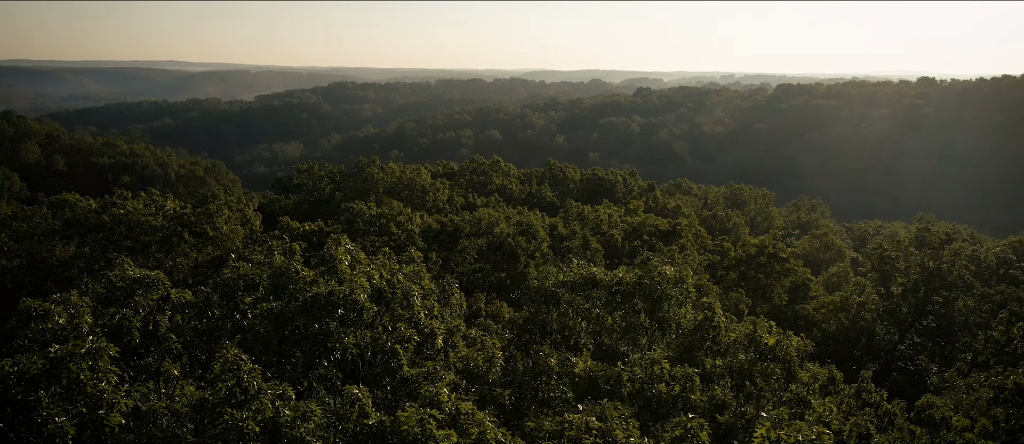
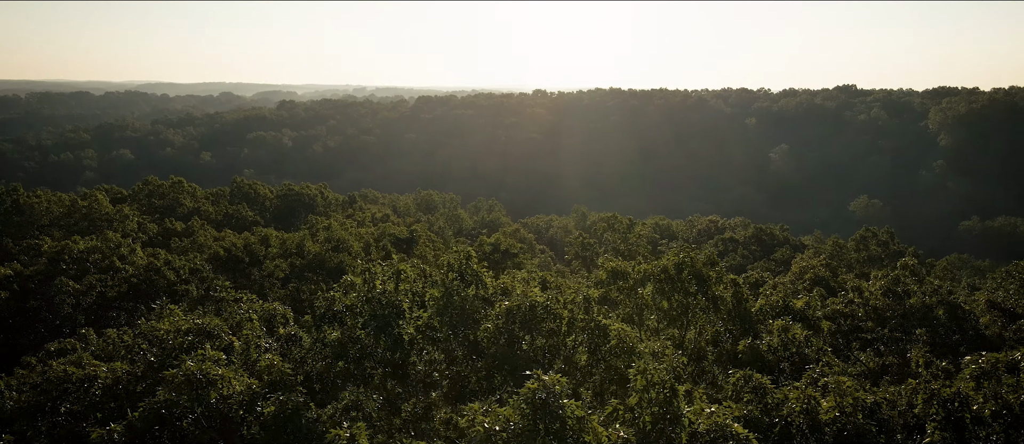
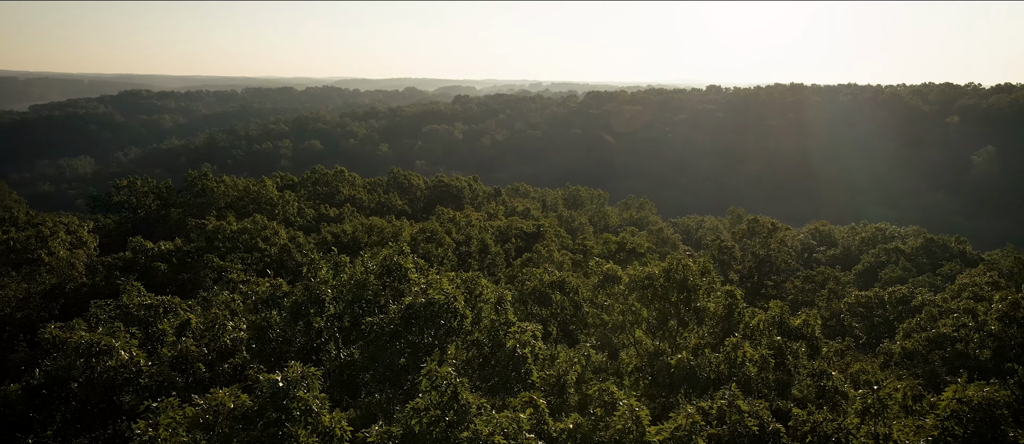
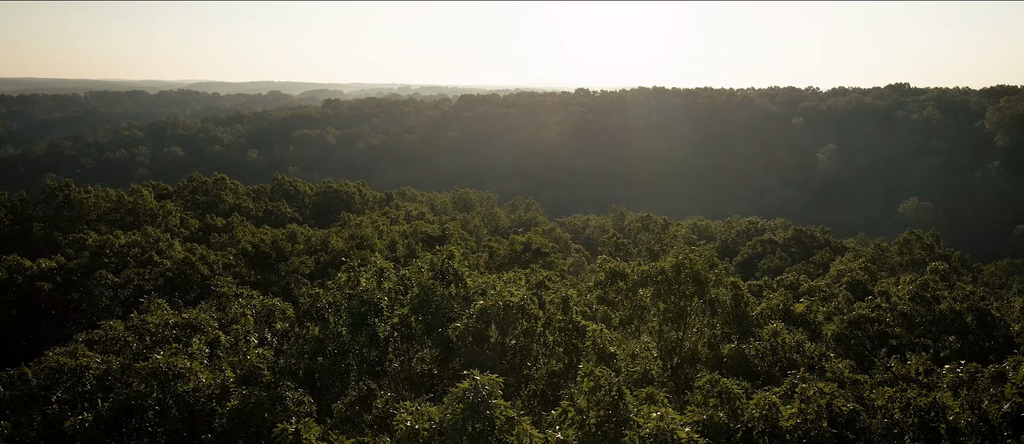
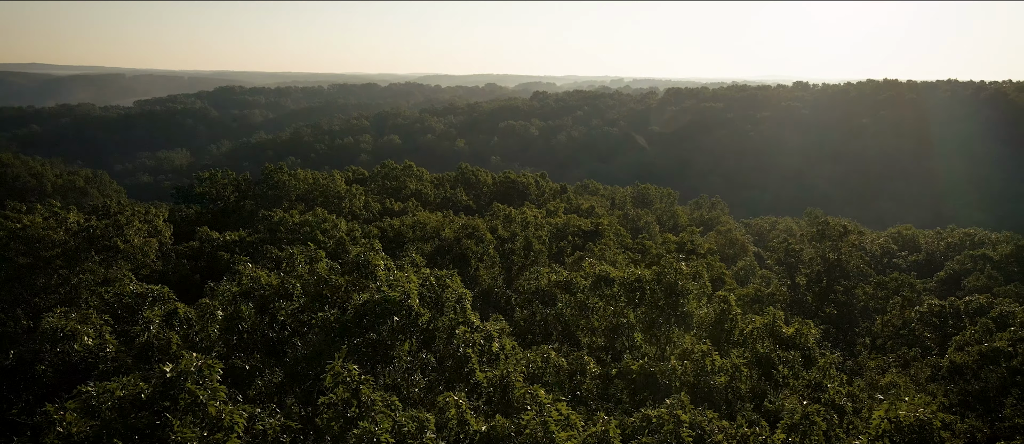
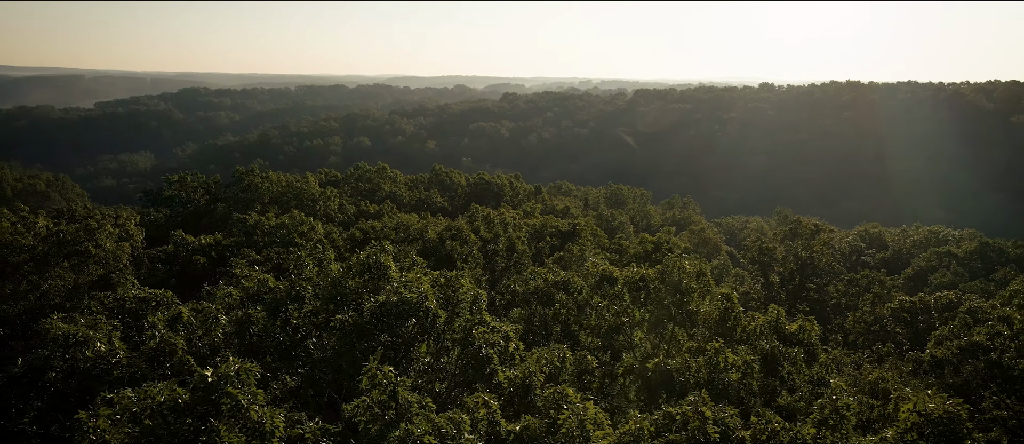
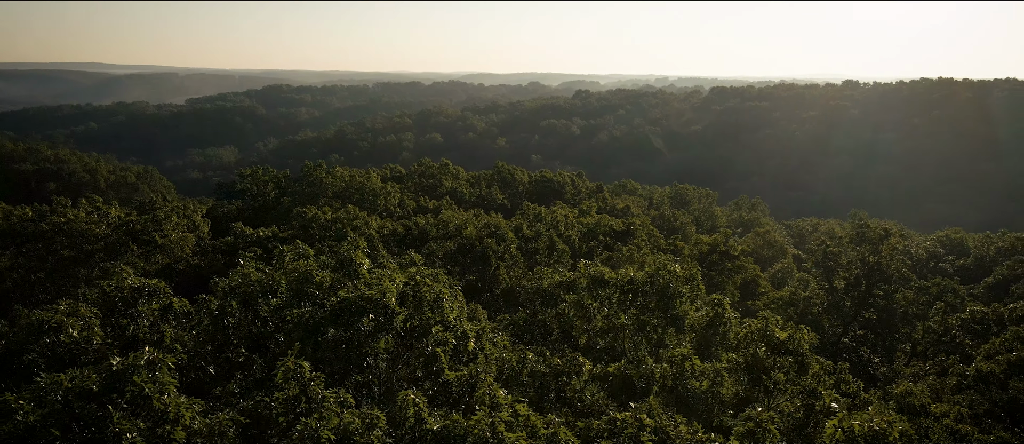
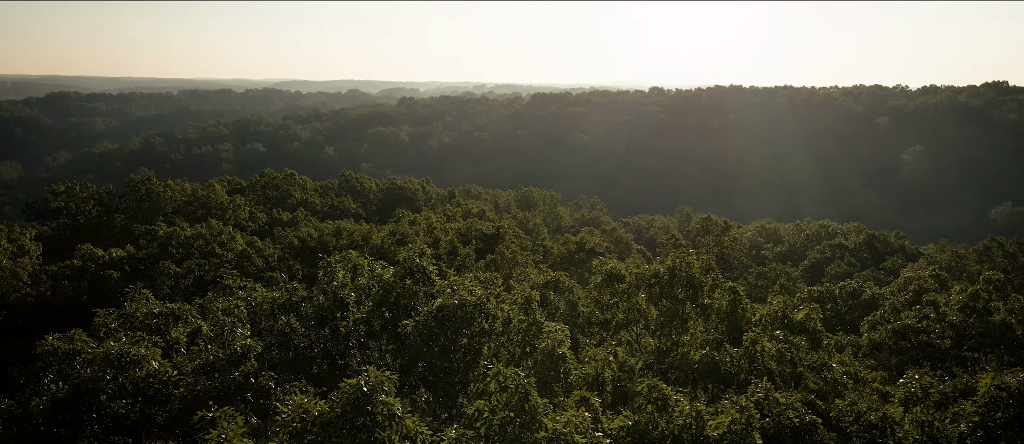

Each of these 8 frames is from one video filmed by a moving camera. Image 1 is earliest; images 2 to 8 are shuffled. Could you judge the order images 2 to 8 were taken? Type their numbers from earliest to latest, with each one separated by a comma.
7, 5, 6, 3, 8, 4, 2
